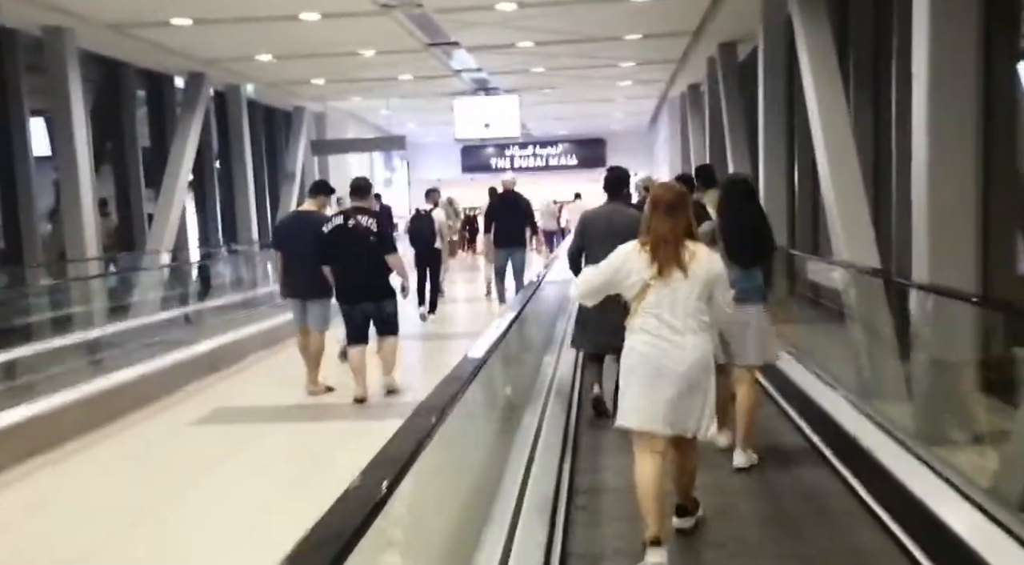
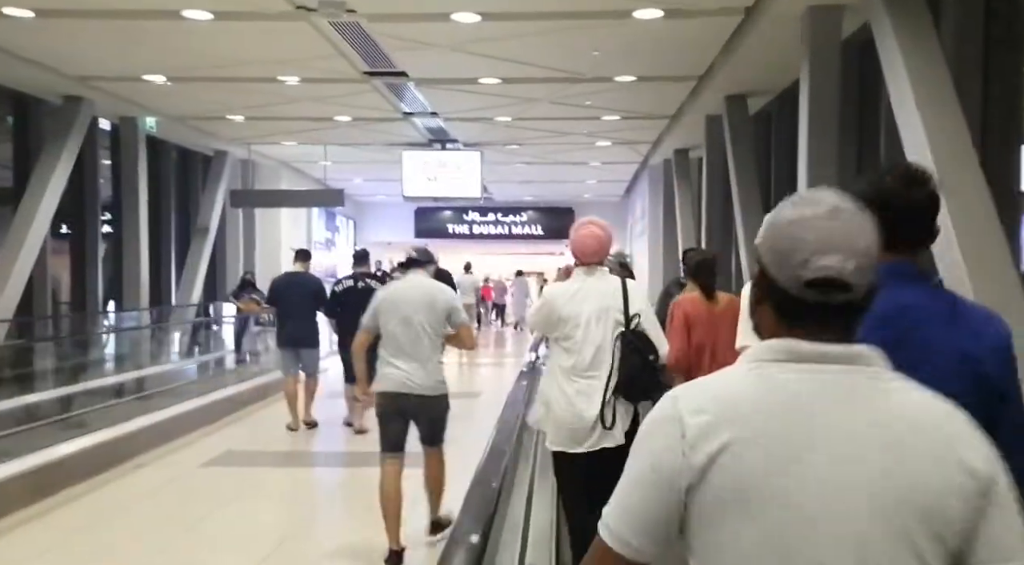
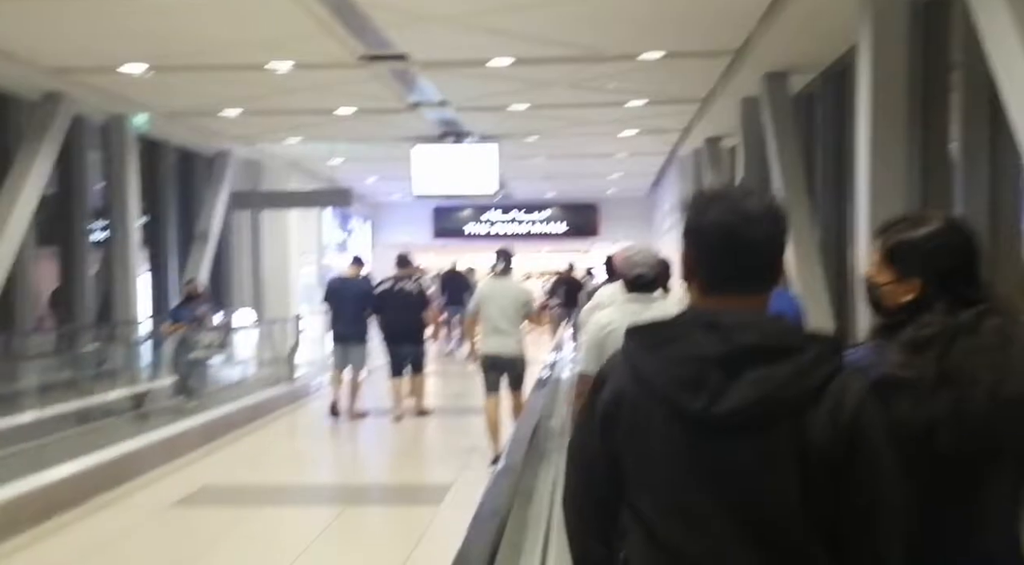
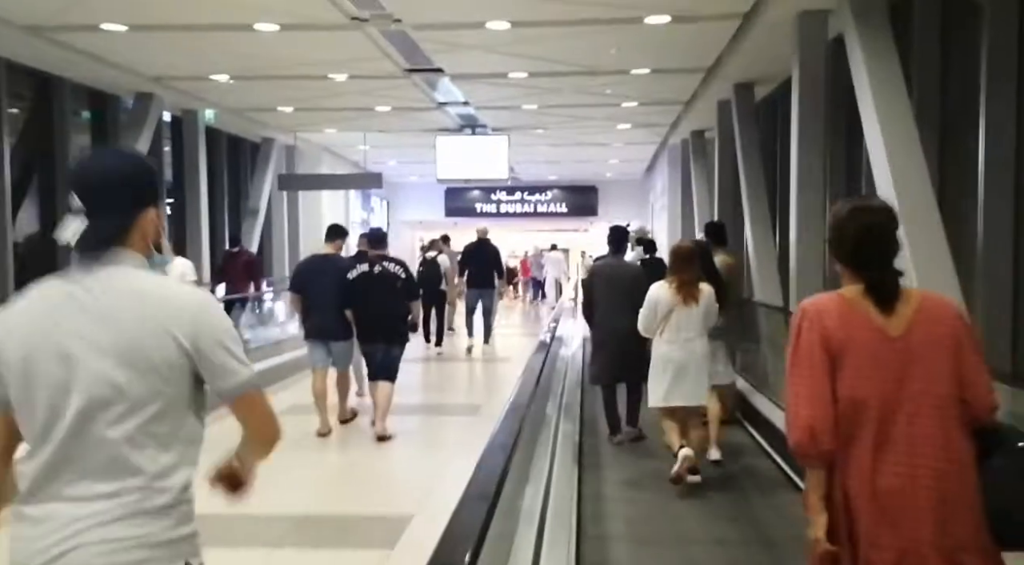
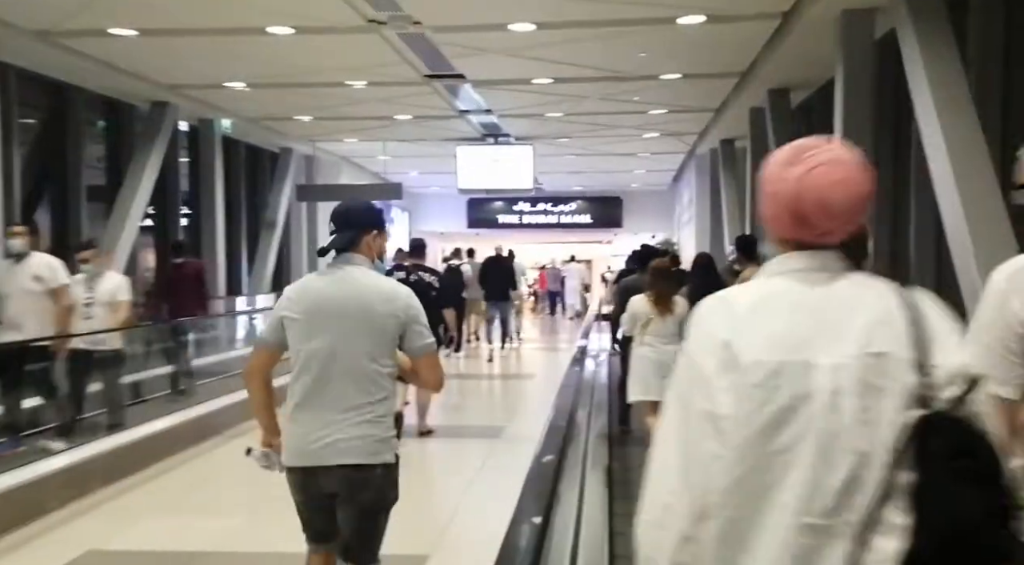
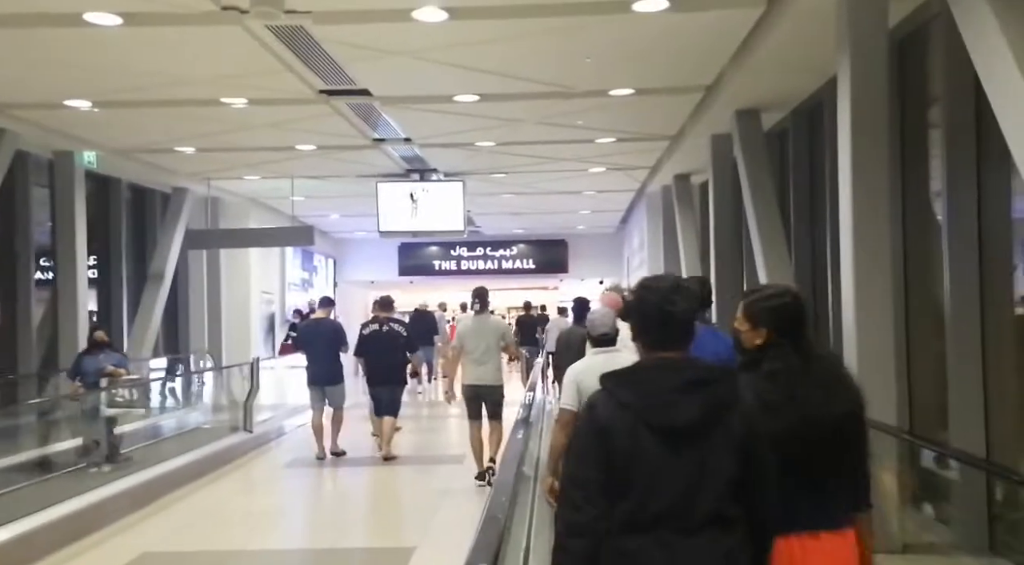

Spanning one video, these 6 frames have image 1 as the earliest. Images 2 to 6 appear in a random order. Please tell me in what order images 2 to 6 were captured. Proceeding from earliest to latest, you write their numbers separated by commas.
4, 5, 2, 3, 6
